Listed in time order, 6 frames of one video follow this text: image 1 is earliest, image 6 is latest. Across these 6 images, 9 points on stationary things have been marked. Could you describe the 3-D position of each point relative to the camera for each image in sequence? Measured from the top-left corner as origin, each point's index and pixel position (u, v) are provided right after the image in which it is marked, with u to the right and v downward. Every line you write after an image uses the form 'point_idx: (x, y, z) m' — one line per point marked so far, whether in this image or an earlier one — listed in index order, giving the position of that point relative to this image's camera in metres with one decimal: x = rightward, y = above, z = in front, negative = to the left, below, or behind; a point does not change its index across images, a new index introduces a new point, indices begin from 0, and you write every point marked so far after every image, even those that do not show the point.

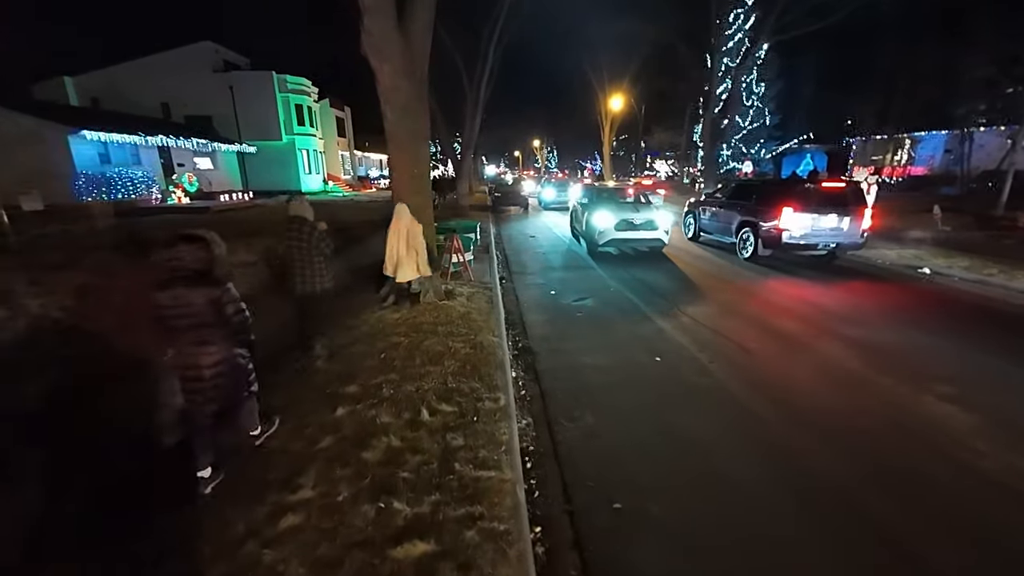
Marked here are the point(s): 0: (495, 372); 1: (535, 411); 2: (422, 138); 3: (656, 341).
0: (-0.2, -0.8, +5.5) m
1: (+0.2, -1.1, +5.0) m
2: (-1.3, +2.1, +7.9) m
3: (+1.8, -0.6, +6.8) m
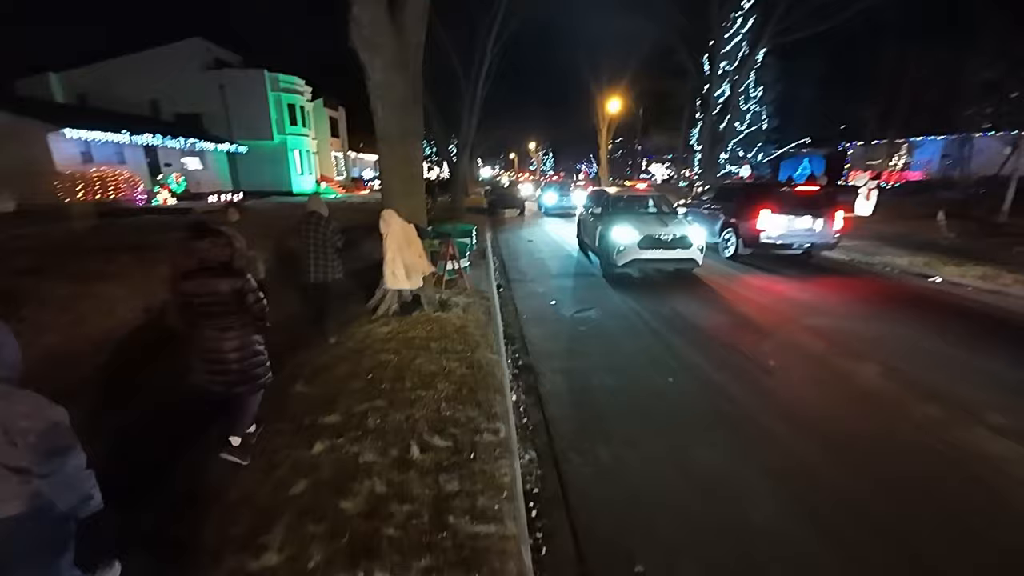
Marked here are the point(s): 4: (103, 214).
0: (-0.2, -1.0, +5.0) m
1: (+0.2, -1.3, +4.4) m
2: (-1.3, +2.0, +7.4) m
3: (+1.7, -0.8, +6.3) m
4: (-14.5, +2.6, +19.5) m
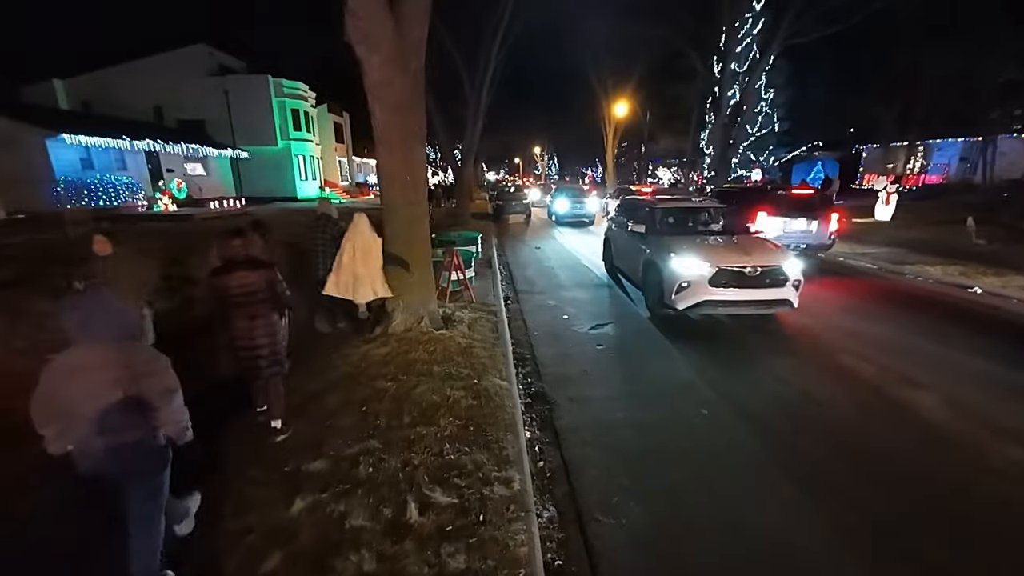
0: (-0.1, -1.2, +4.3) m
1: (+0.3, -1.4, +3.8) m
2: (-1.1, +1.8, +6.8) m
3: (+1.9, -0.9, +5.6) m
4: (-14.2, +2.3, +19.0) m
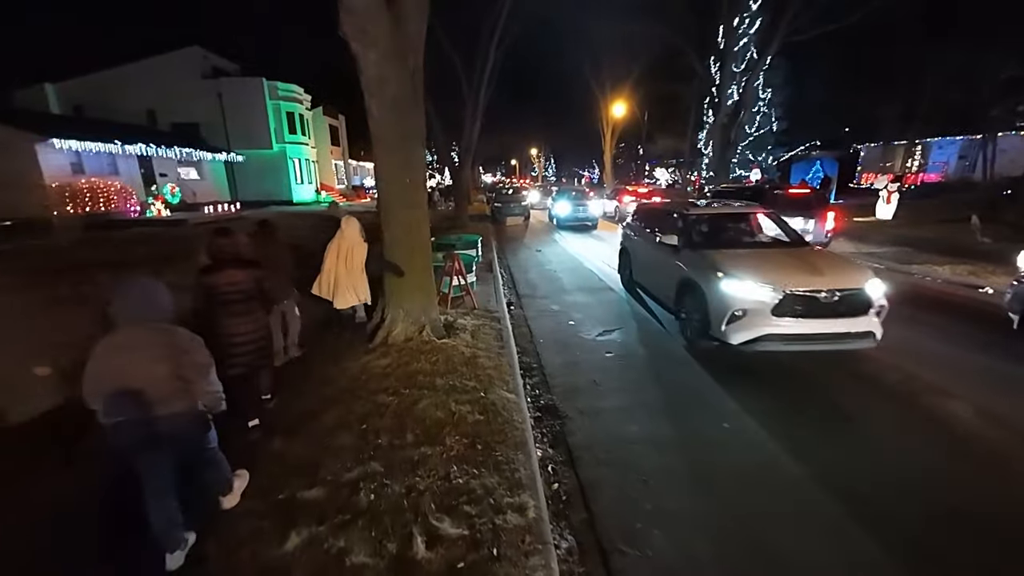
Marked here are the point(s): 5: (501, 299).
0: (0.0, -1.2, +4.0) m
1: (+0.4, -1.5, +3.5) m
2: (-1.1, +1.7, +6.5) m
3: (+1.9, -1.0, +5.3) m
4: (-14.3, +2.0, +18.7) m
5: (-0.2, -0.2, +9.1) m
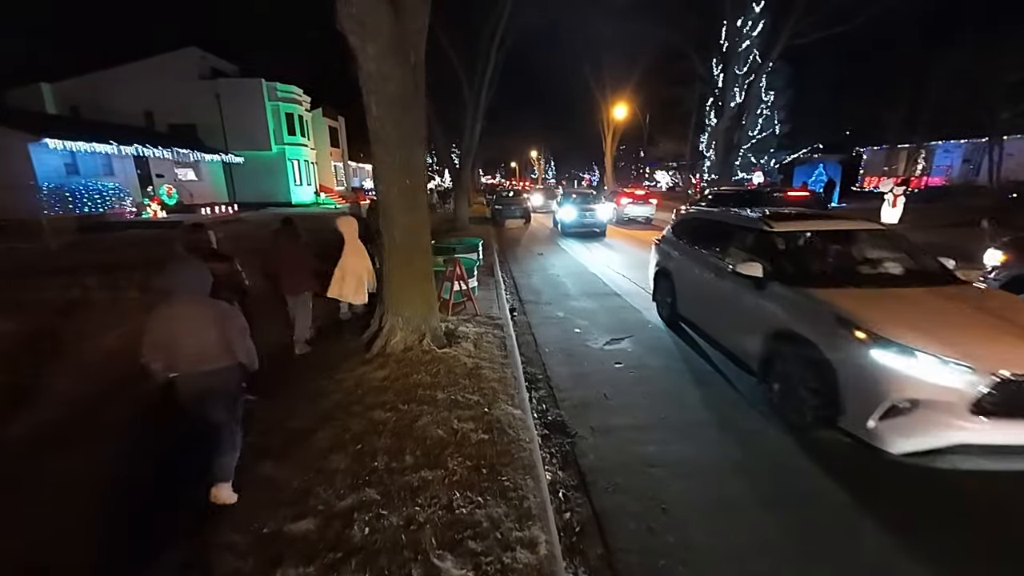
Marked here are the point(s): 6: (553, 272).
0: (+0.1, -1.3, +3.7) m
1: (+0.5, -1.6, +3.2) m
2: (-1.0, +1.6, +6.2) m
3: (+2.0, -1.1, +5.0) m
4: (-14.2, +1.9, +18.4) m
5: (-0.1, -0.3, +8.8) m
6: (+0.9, +0.4, +11.9) m
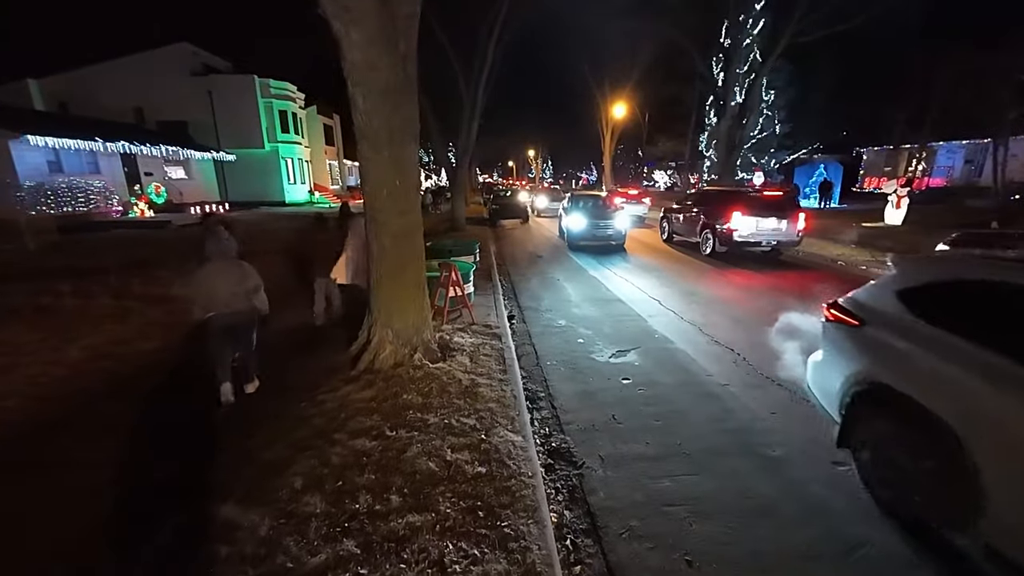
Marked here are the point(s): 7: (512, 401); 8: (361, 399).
0: (+0.1, -1.4, +3.2) m
1: (+0.5, -1.7, +2.7) m
2: (-1.0, +1.5, +5.7) m
3: (+2.0, -1.2, +4.5) m
4: (-14.3, +1.9, +17.8) m
5: (-0.1, -0.4, +8.3) m
6: (+0.8, +0.3, +11.4) m
7: (0.0, -1.0, +5.1) m
8: (-1.4, -1.0, +4.8) m
